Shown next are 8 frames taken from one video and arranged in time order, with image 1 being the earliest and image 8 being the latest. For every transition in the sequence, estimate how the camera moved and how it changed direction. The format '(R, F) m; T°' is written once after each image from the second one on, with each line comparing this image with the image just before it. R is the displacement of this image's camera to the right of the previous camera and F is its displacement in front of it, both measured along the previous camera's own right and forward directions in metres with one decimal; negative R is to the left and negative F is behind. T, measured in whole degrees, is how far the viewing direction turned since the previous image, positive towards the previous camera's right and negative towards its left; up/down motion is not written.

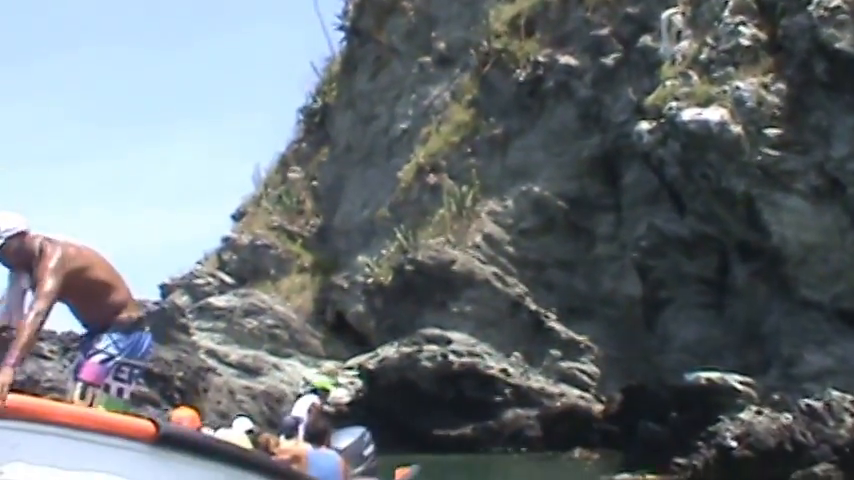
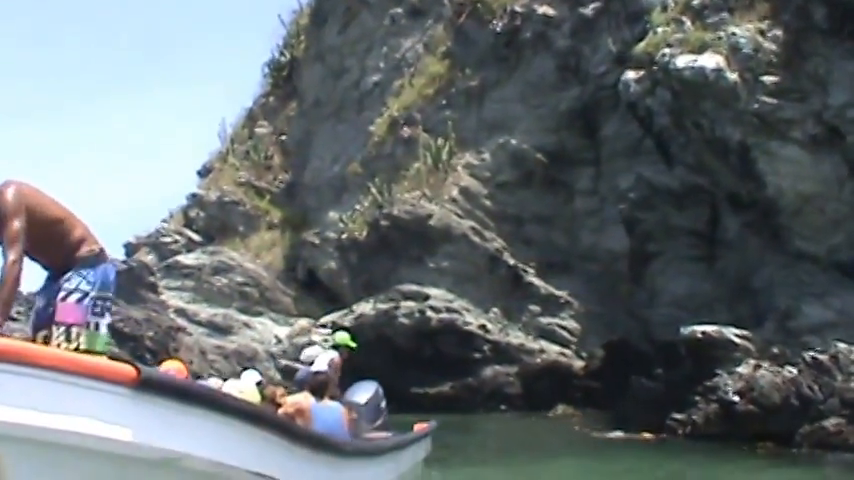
(-0.4, +0.4) m; +2°
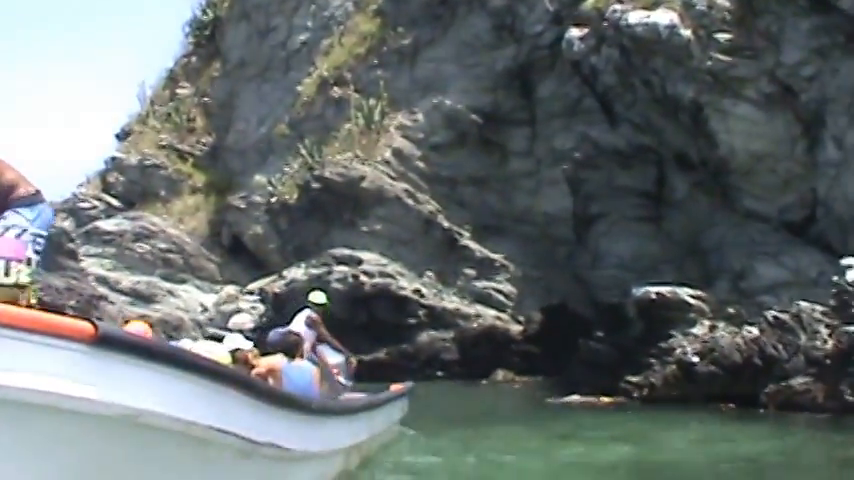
(-0.4, +0.5) m; +4°
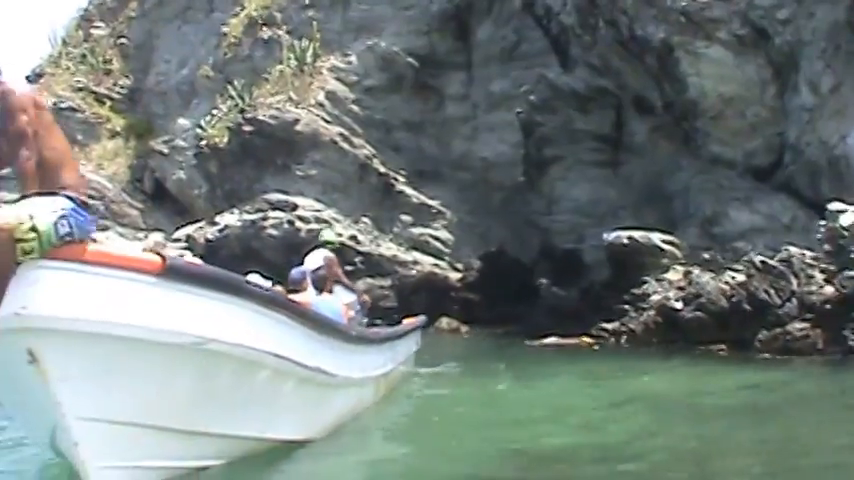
(-0.9, +0.4) m; +5°
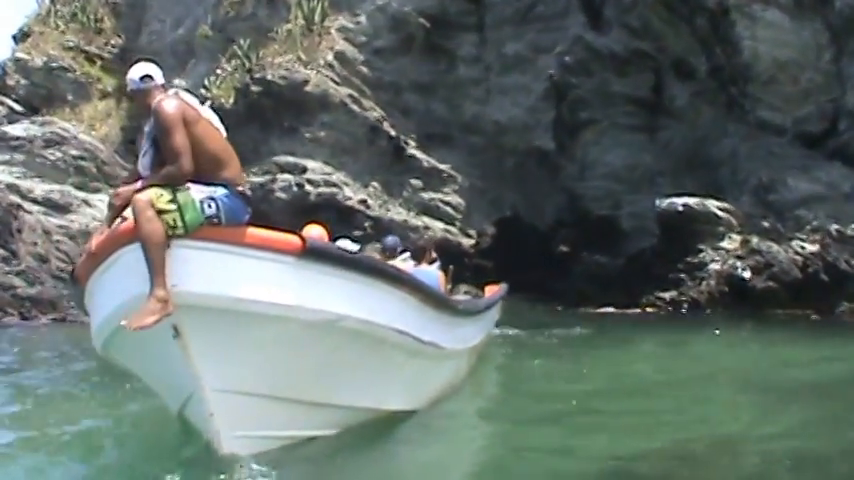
(-1.0, +0.5) m; +3°
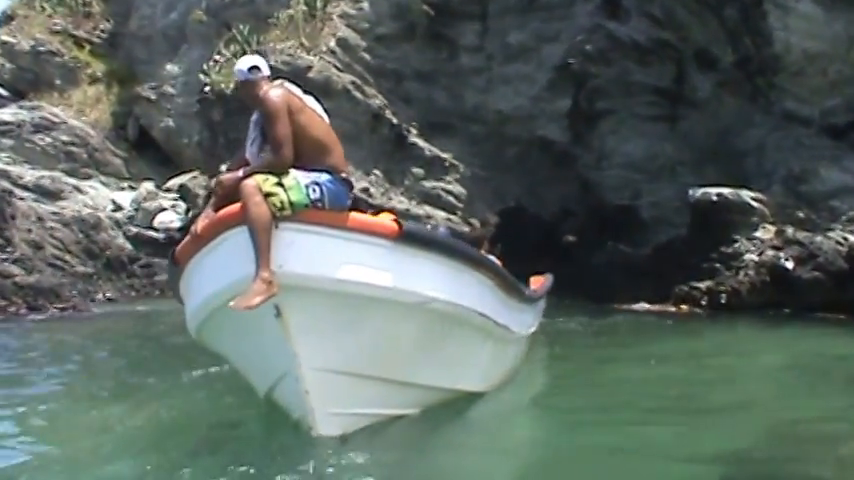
(-0.8, +0.2) m; +2°
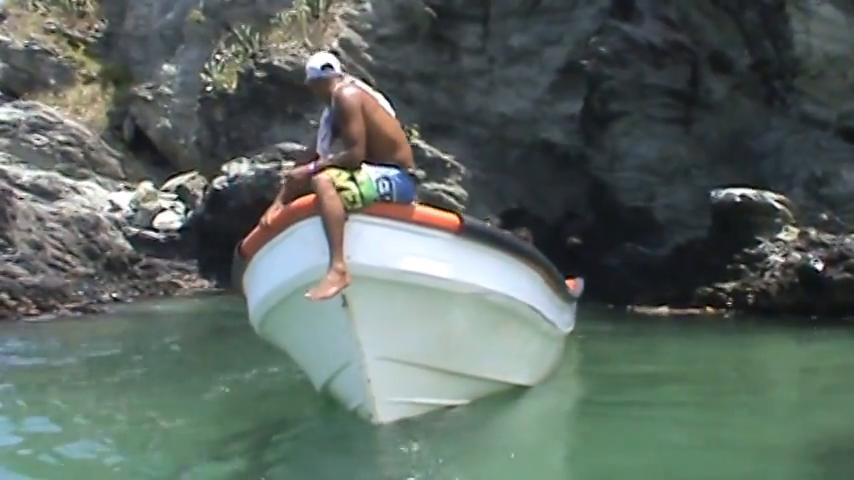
(-0.6, 0.0) m; +2°
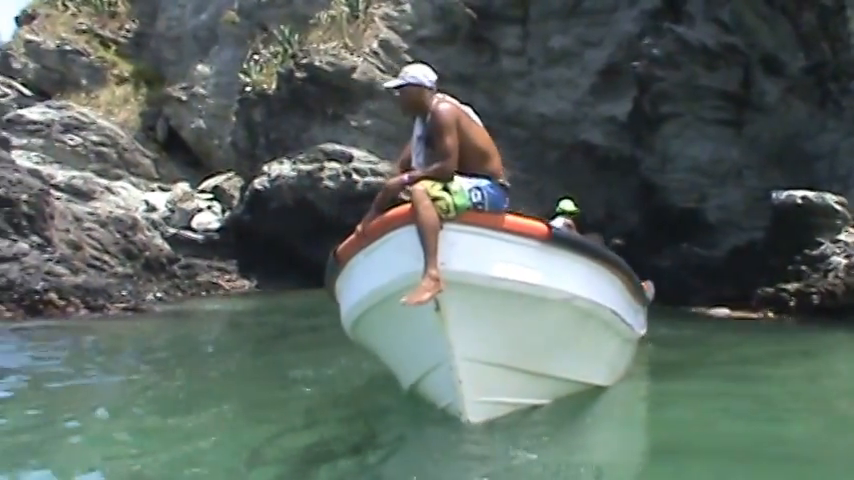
(-0.7, 0.0) m; 0°
